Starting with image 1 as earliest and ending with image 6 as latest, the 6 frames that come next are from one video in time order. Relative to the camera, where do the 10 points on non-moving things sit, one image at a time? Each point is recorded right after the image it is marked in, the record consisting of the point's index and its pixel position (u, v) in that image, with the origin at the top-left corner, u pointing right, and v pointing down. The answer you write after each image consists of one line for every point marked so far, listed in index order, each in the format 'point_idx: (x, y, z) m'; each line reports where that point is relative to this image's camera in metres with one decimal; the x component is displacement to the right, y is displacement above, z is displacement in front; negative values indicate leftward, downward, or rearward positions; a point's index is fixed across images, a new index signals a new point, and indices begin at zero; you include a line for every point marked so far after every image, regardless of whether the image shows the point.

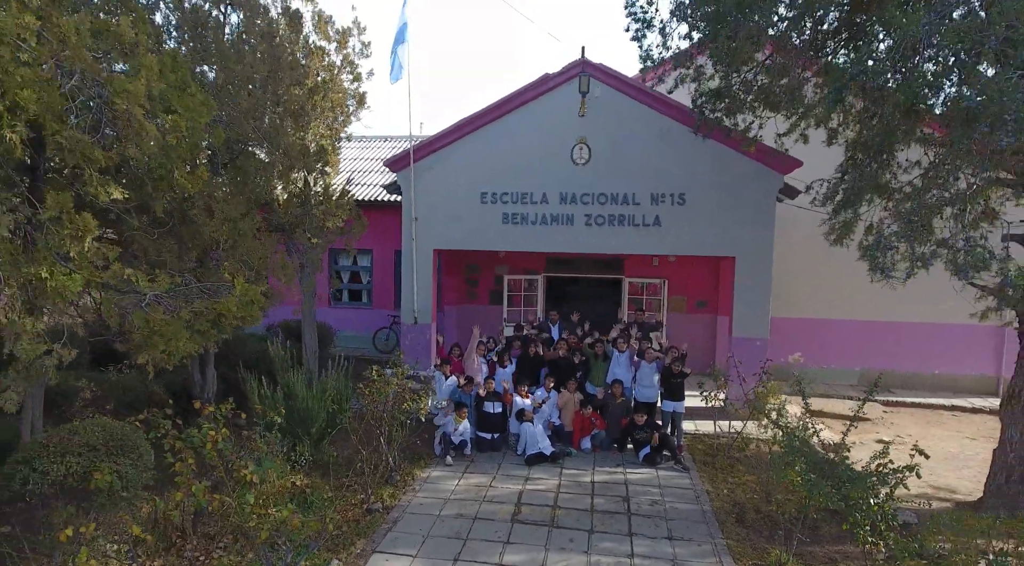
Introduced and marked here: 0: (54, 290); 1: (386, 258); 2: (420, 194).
0: (-2.7, 0.0, +4.3) m
1: (-2.7, +0.6, +14.7) m
2: (-1.5, +1.4, +11.2) m
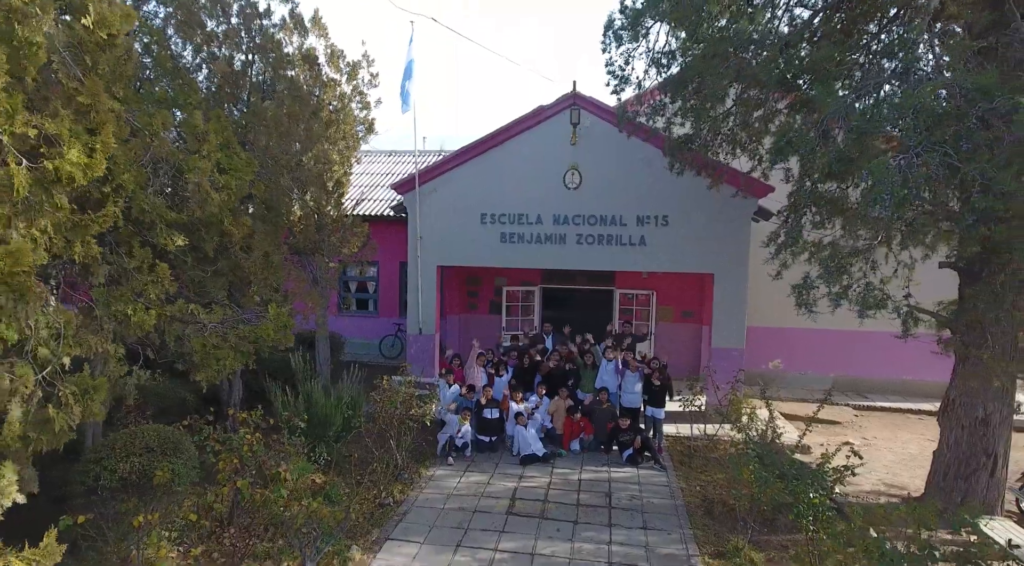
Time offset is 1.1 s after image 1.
0: (-2.8, -0.3, +5.3) m
1: (-2.7, +0.3, +15.7) m
2: (-1.5, +1.2, +12.2) m
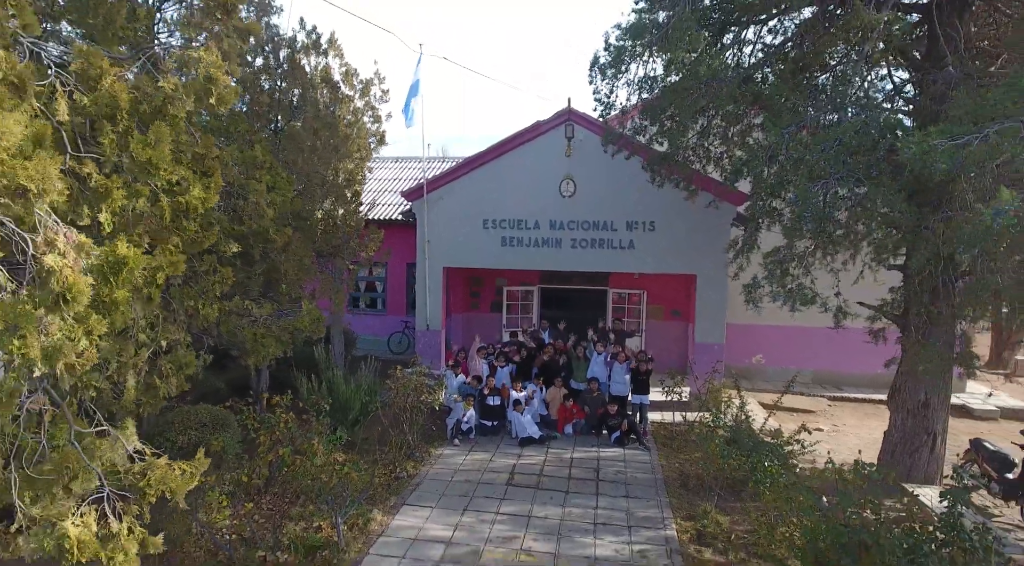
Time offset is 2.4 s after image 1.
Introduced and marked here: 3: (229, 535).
0: (-2.8, -0.3, +6.4) m
1: (-2.7, +0.3, +16.8) m
2: (-1.5, +1.2, +13.3) m
3: (-2.9, -2.6, +7.1) m
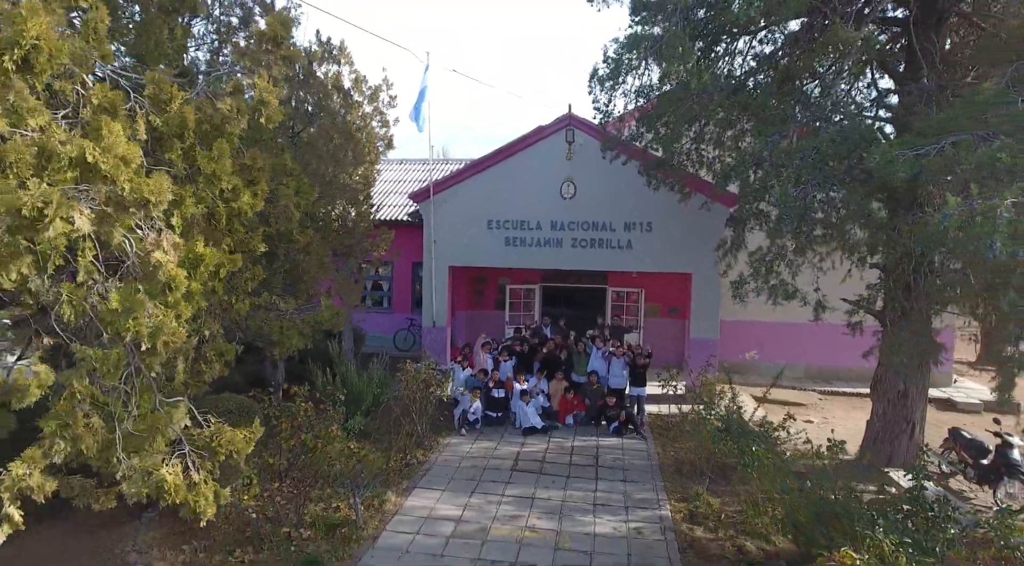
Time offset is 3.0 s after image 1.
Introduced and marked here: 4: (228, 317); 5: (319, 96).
0: (-2.8, -0.3, +7.0) m
1: (-2.7, +0.3, +17.4) m
2: (-1.5, +1.2, +13.9) m
3: (-2.8, -2.5, +7.7) m
4: (-2.9, -0.3, +7.0) m
5: (-2.9, +2.8, +10.3) m
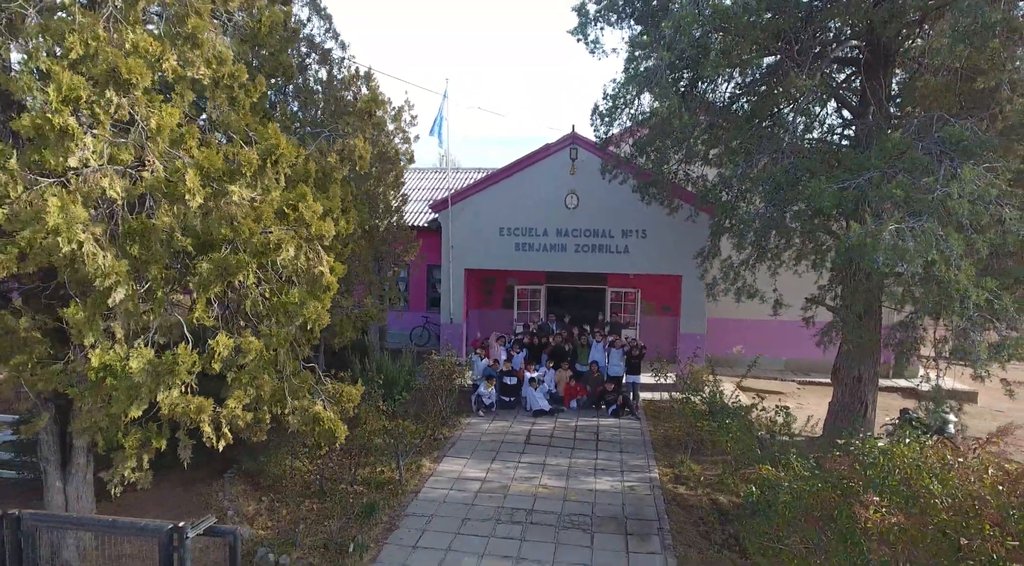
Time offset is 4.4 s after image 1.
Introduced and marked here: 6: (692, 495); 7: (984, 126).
0: (-2.5, -0.3, +8.7) m
1: (-2.4, +0.3, +19.1) m
2: (-1.3, +1.2, +15.6) m
3: (-2.6, -2.6, +9.4) m
4: (-2.6, -0.4, +8.7) m
5: (-2.6, +2.7, +12.0) m
6: (+2.4, -2.8, +9.3) m
7: (+5.4, +1.8, +8.1) m
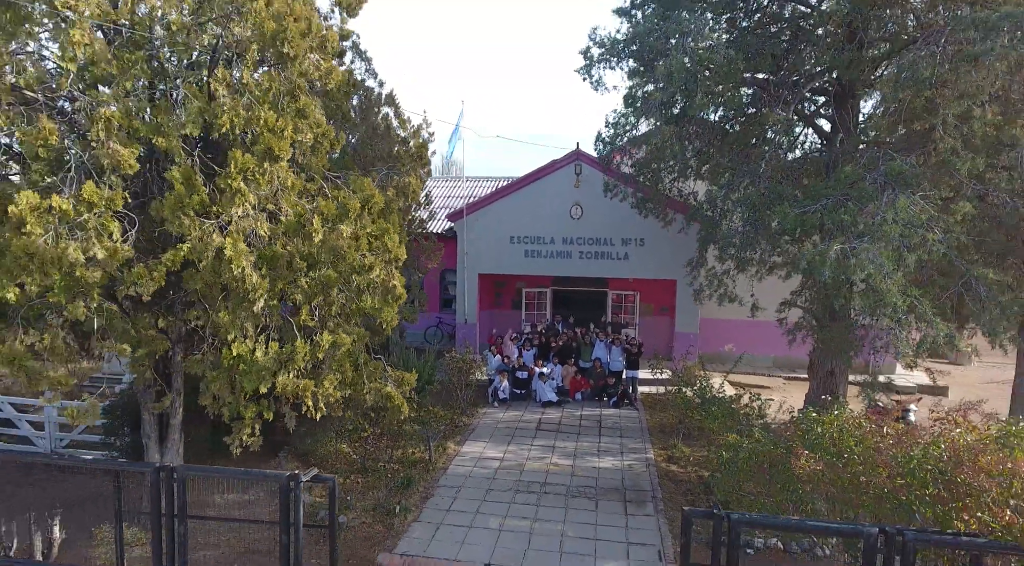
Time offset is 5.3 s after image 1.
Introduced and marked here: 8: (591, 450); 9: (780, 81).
0: (-2.3, -0.4, +10.2) m
1: (-2.2, +0.2, +20.6) m
2: (-1.0, +1.1, +17.1) m
3: (-2.4, -2.7, +10.9) m
4: (-2.4, -0.5, +10.2) m
5: (-2.4, +2.6, +13.5) m
6: (+2.6, -2.9, +10.8) m
7: (+5.7, +1.7, +9.6) m
8: (+1.3, -2.8, +11.7) m
9: (+4.5, +3.4, +11.7) m
